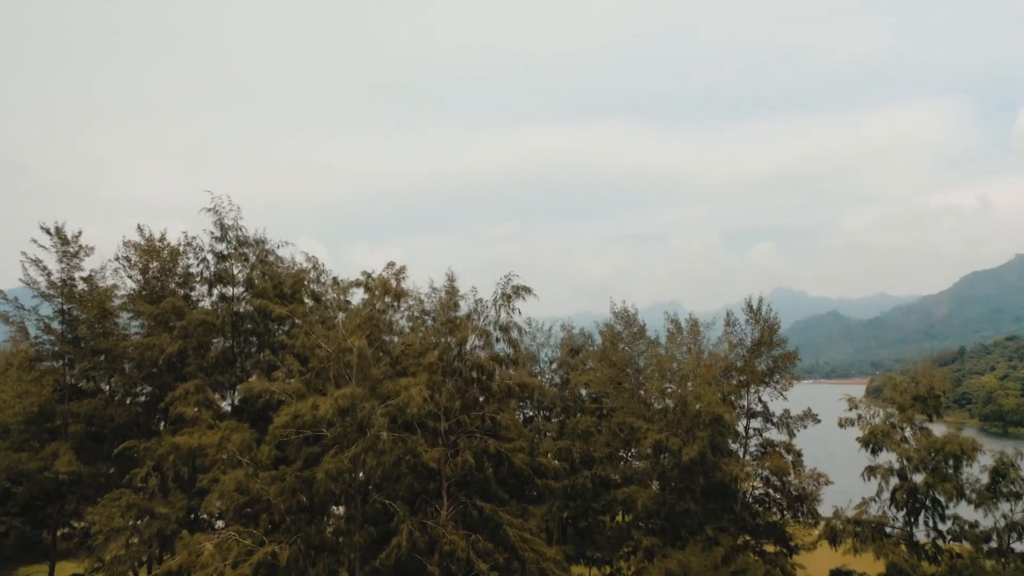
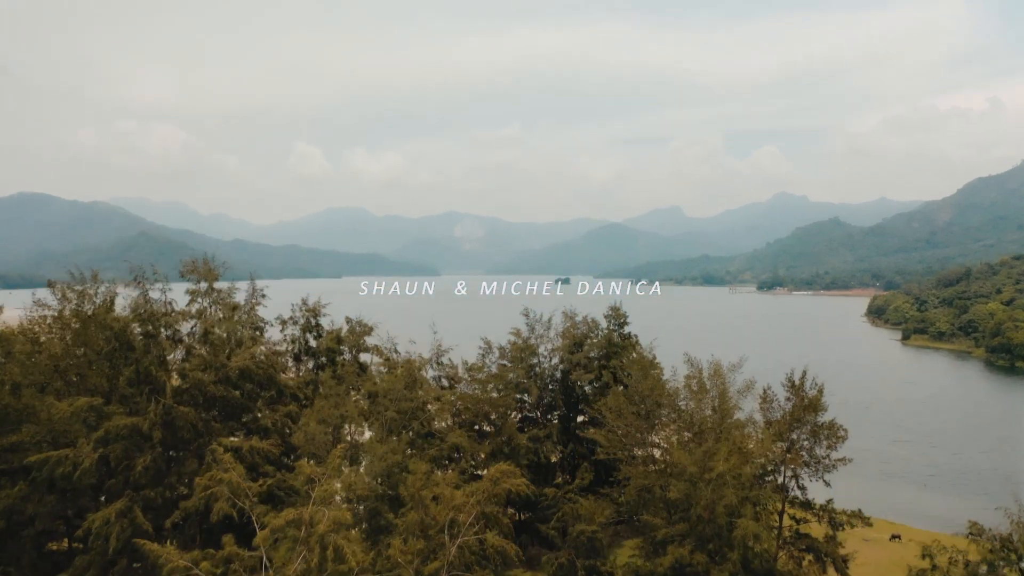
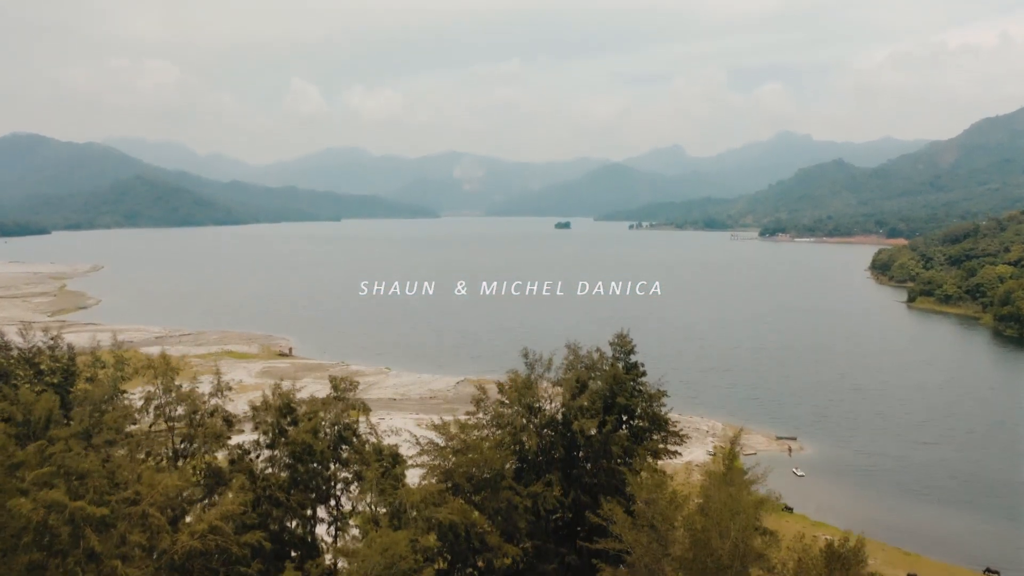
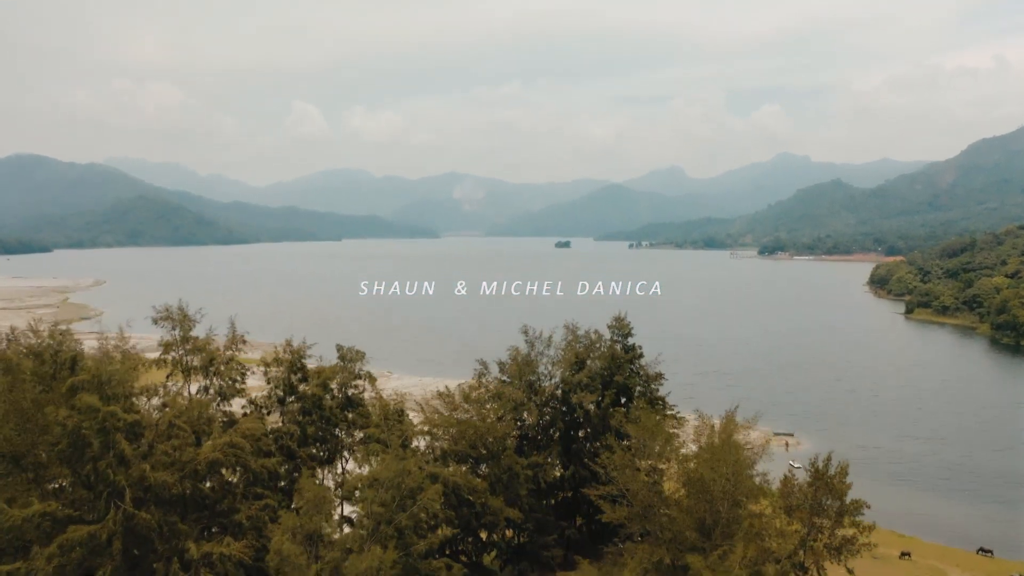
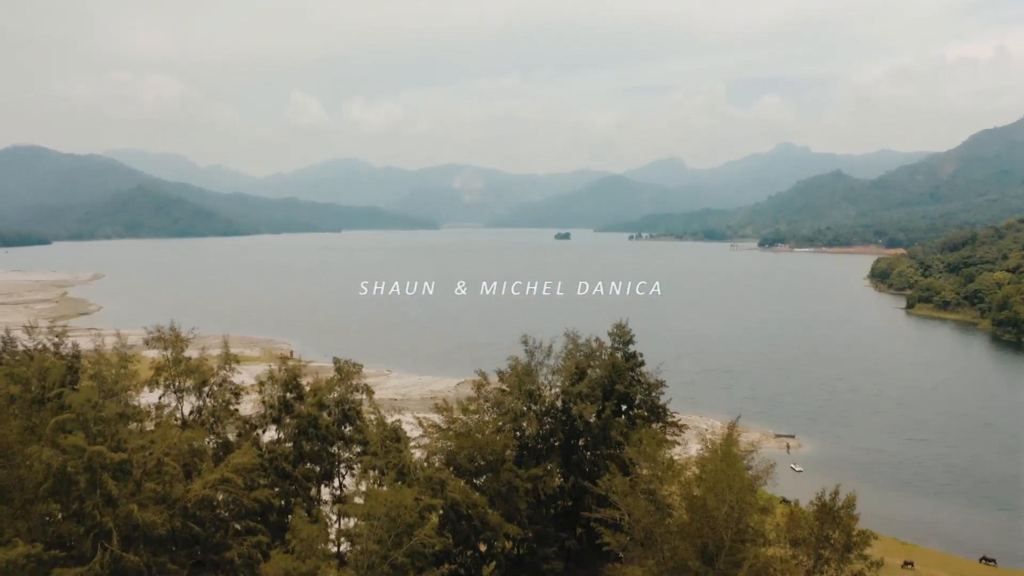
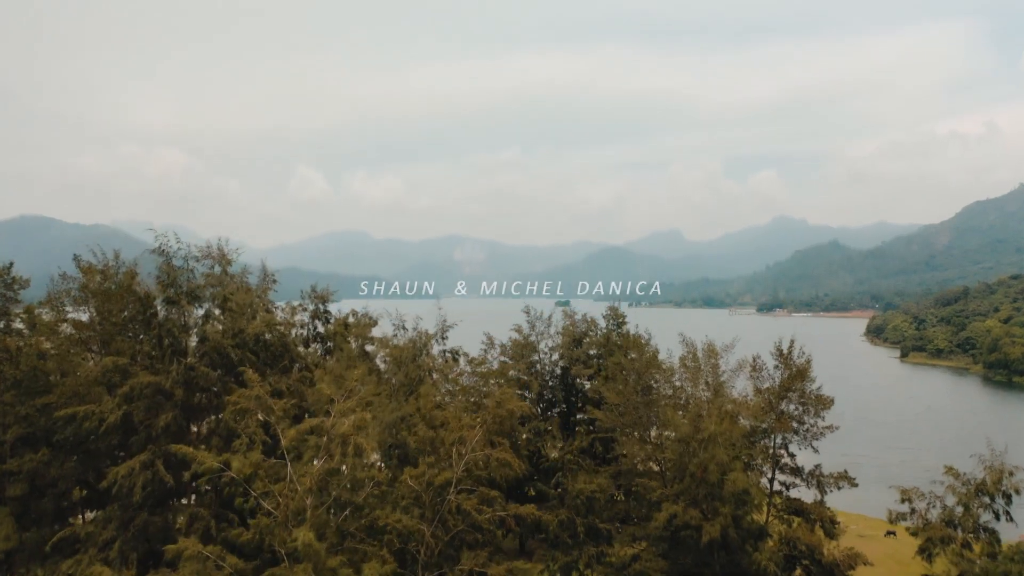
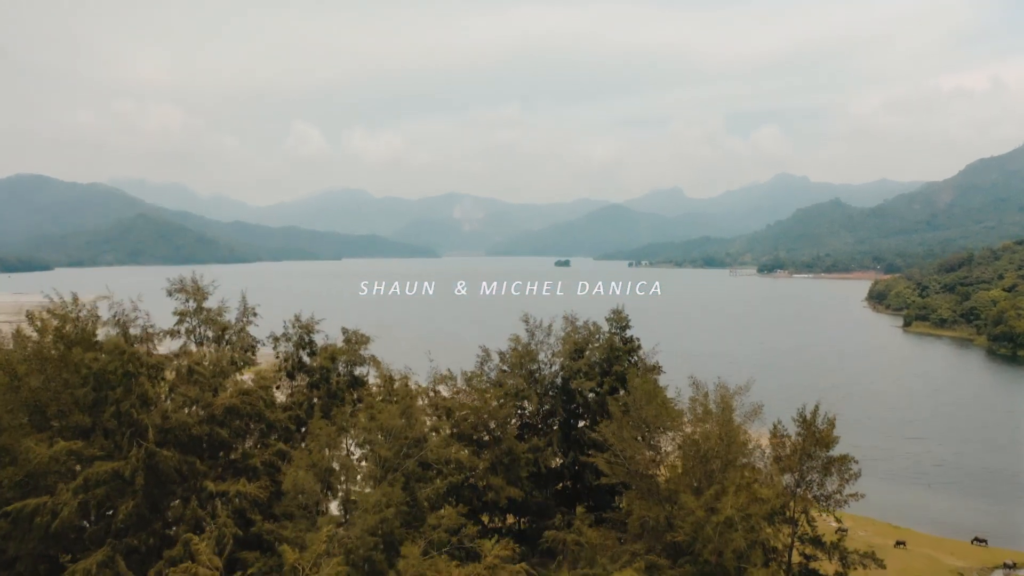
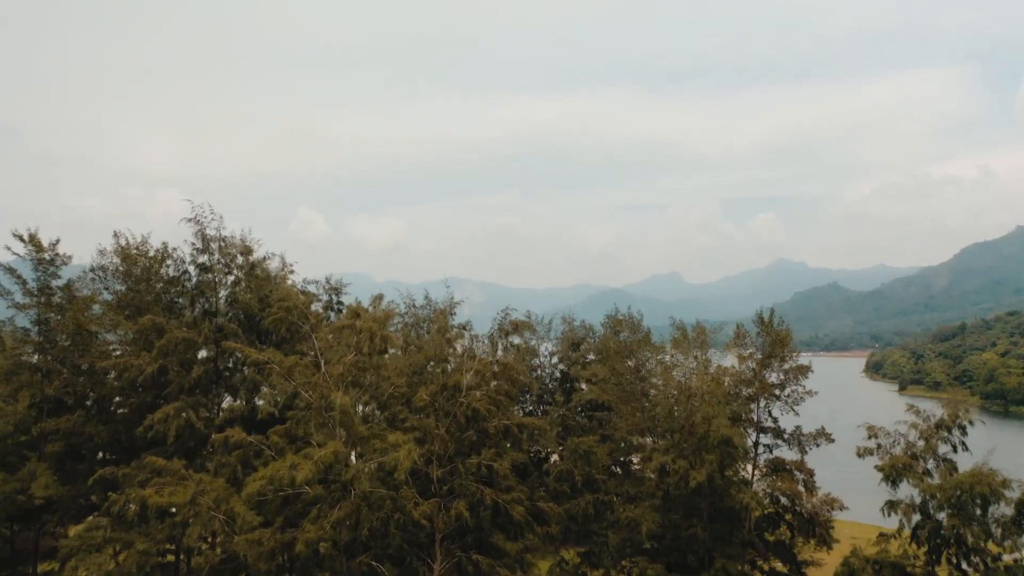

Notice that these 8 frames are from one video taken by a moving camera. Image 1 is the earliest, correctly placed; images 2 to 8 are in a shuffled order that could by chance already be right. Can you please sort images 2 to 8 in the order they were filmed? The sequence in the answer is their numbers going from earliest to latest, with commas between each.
8, 6, 2, 7, 4, 5, 3
